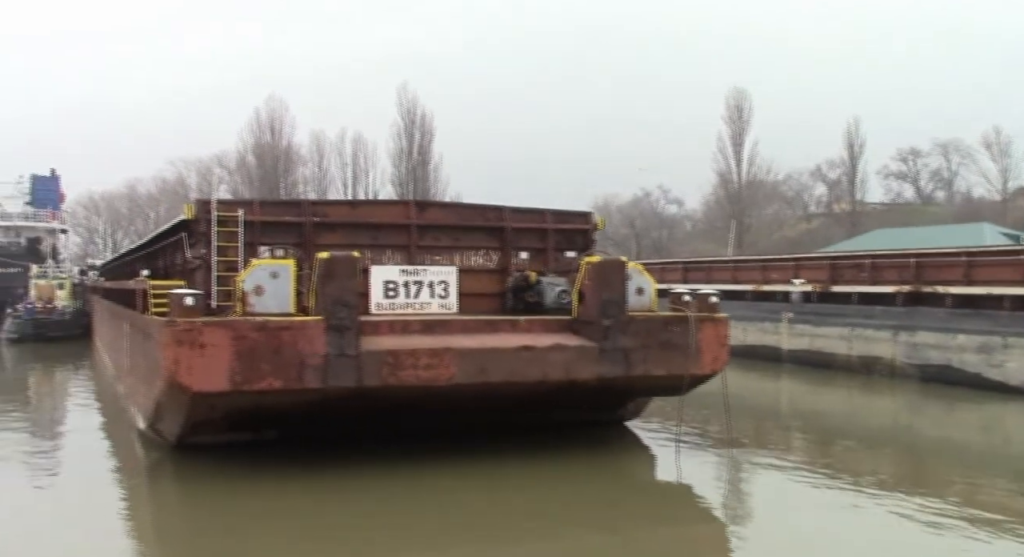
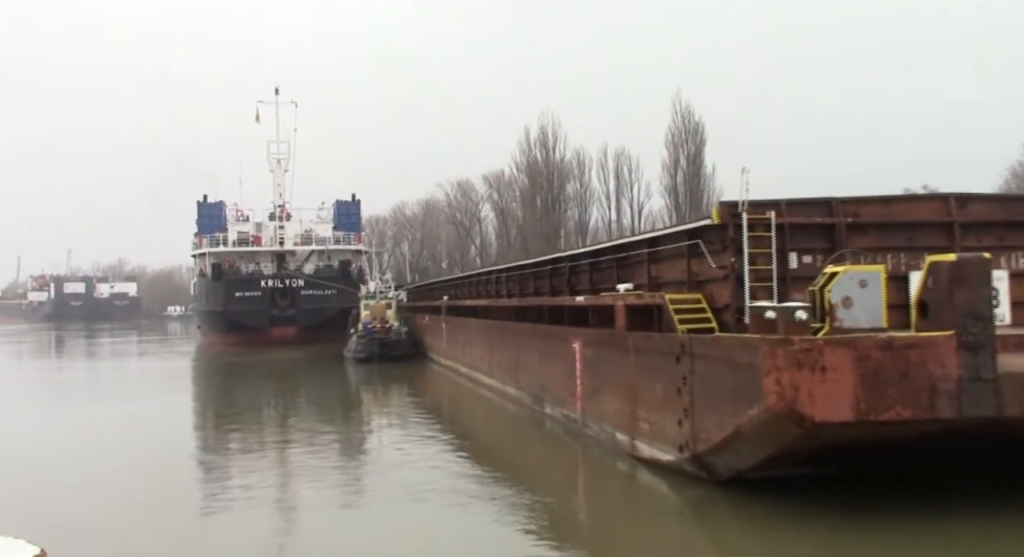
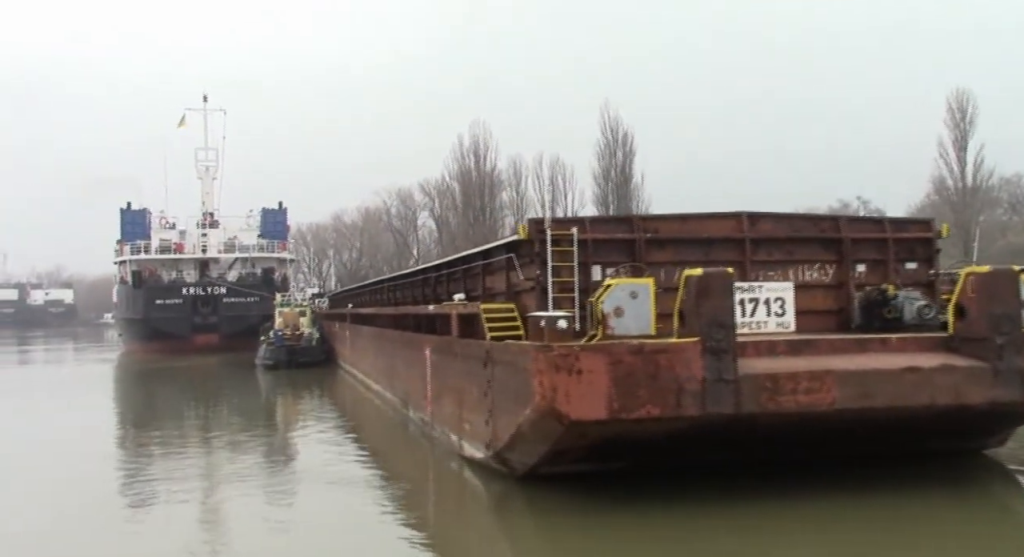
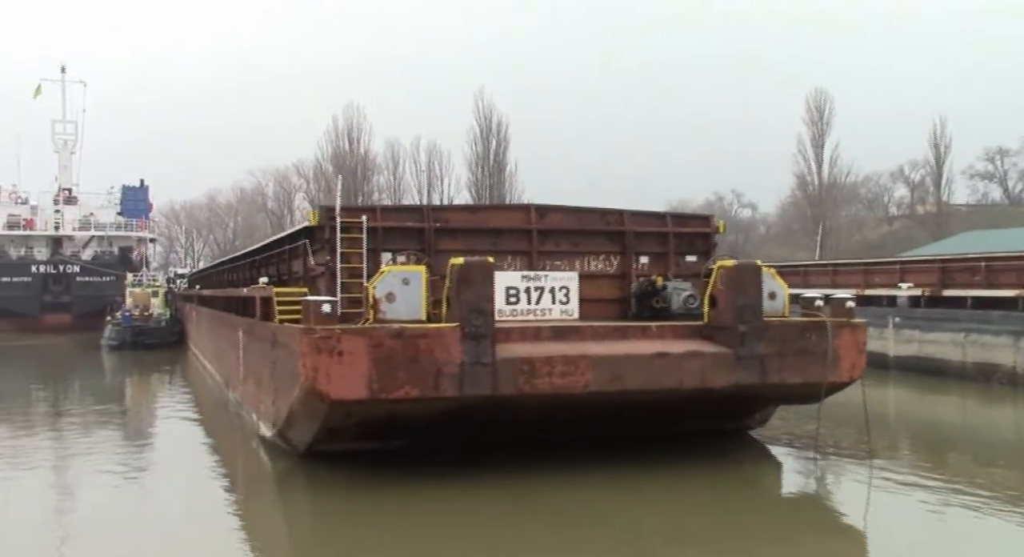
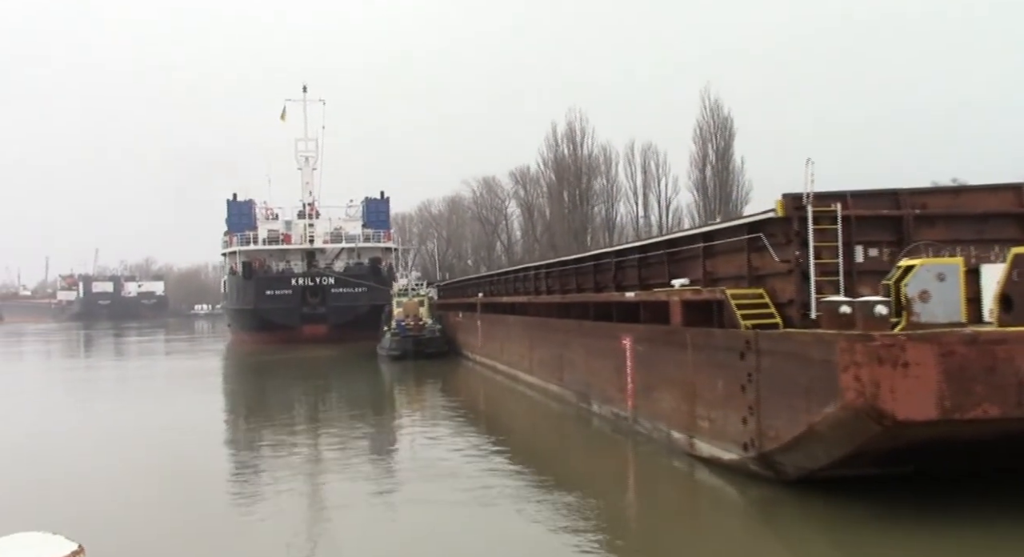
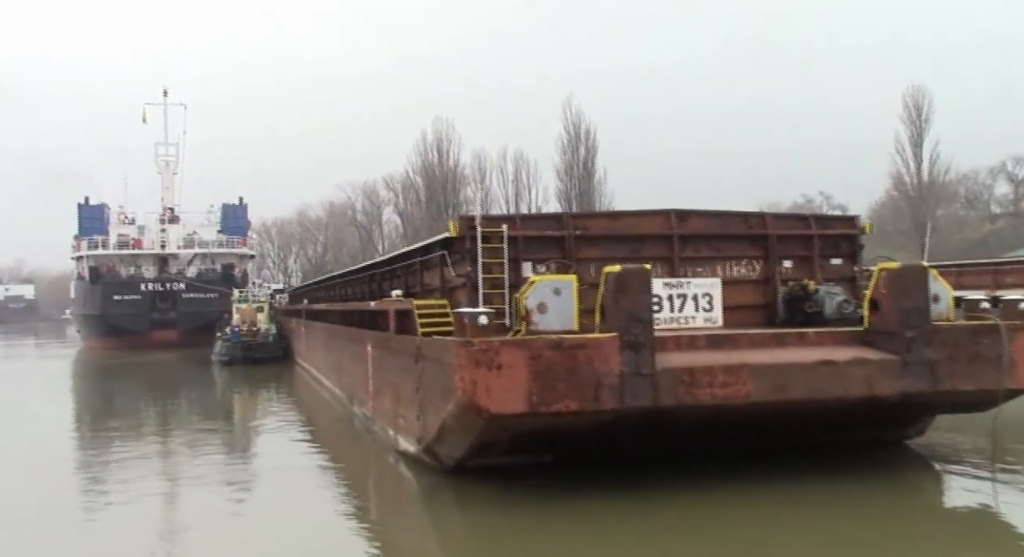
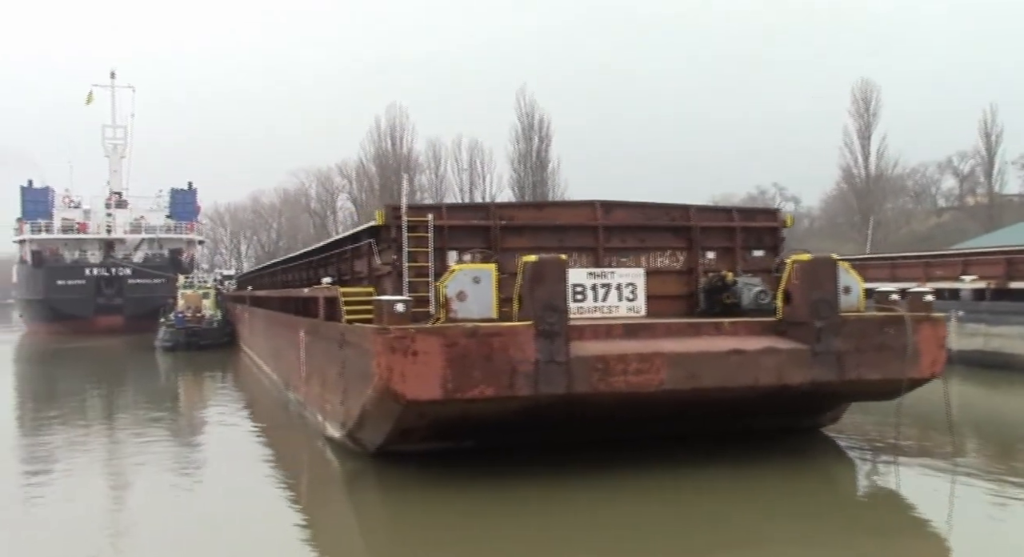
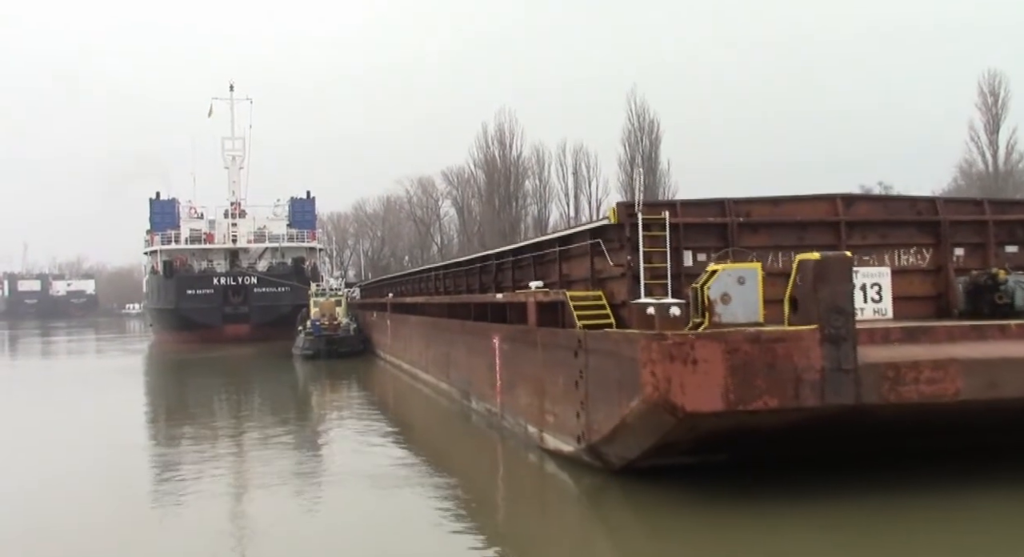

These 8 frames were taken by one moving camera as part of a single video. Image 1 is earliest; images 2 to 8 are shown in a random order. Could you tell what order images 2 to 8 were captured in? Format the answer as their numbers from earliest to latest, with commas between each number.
4, 7, 6, 3, 8, 2, 5
